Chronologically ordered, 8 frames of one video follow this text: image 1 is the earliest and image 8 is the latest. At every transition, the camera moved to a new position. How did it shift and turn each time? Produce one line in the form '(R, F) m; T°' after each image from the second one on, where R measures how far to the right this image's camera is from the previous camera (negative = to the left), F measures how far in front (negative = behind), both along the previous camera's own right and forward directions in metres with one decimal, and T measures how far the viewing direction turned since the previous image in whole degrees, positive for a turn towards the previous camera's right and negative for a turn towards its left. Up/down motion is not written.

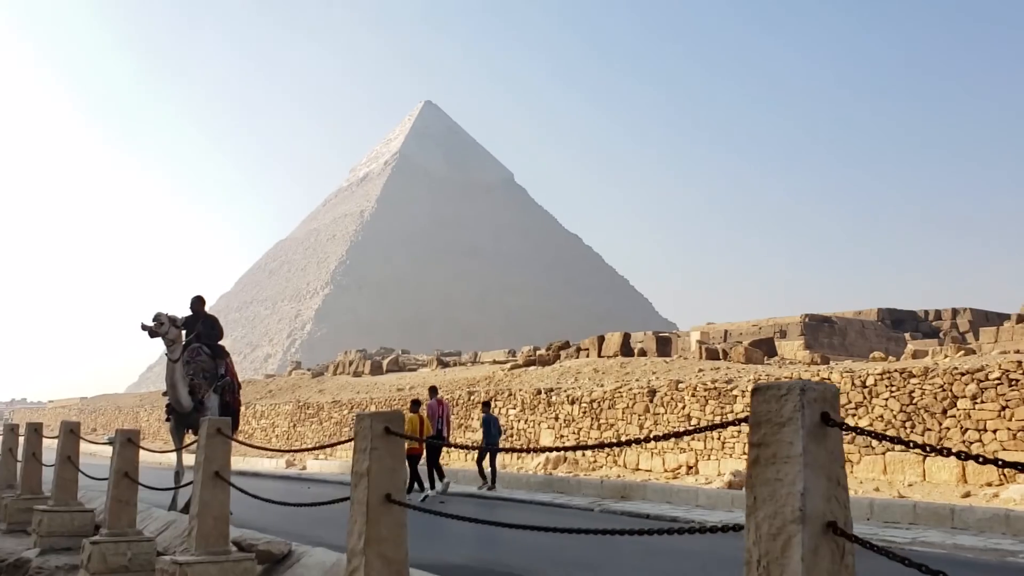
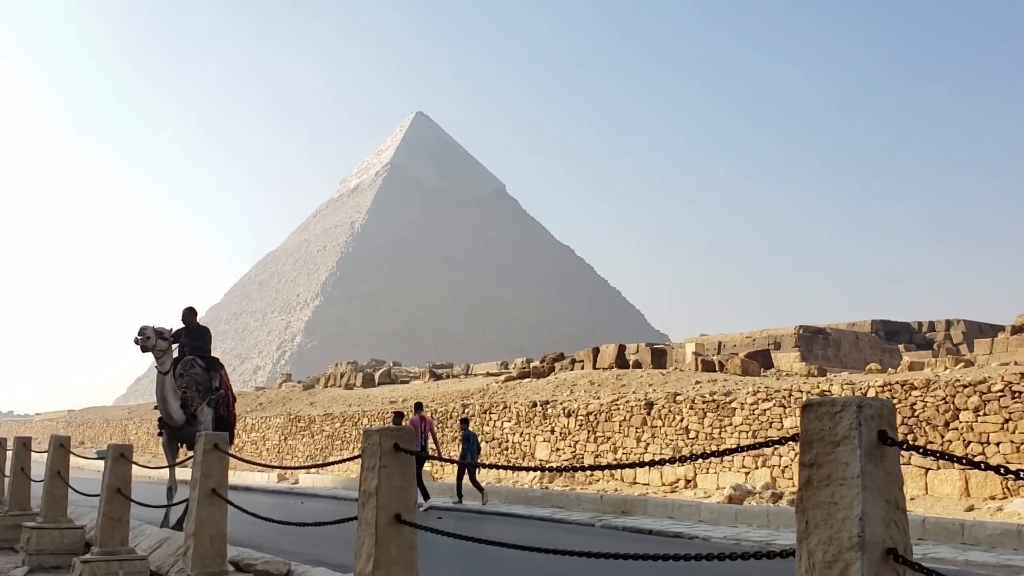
(-0.1, +0.1) m; 0°
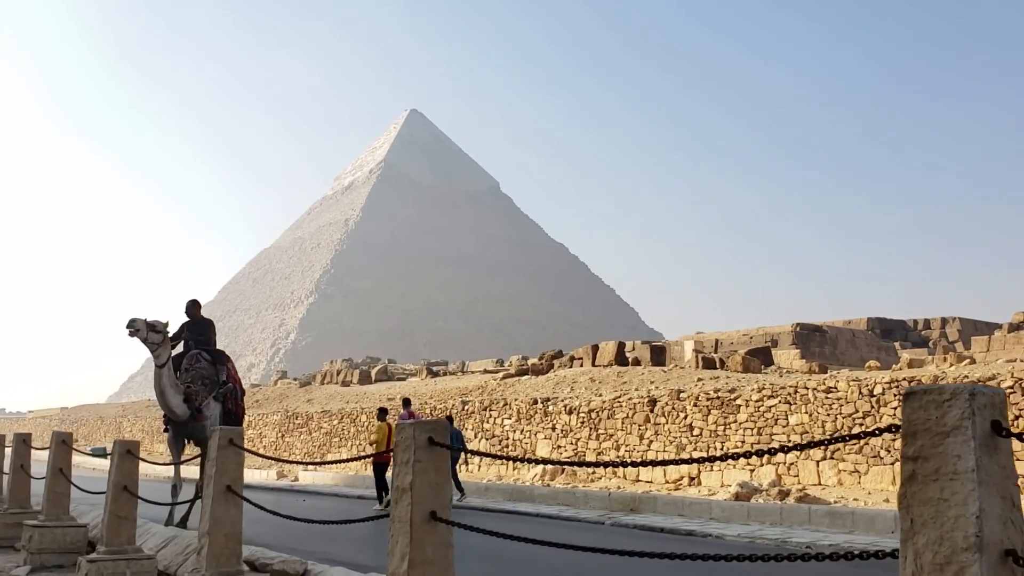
(-0.2, +0.2) m; 0°
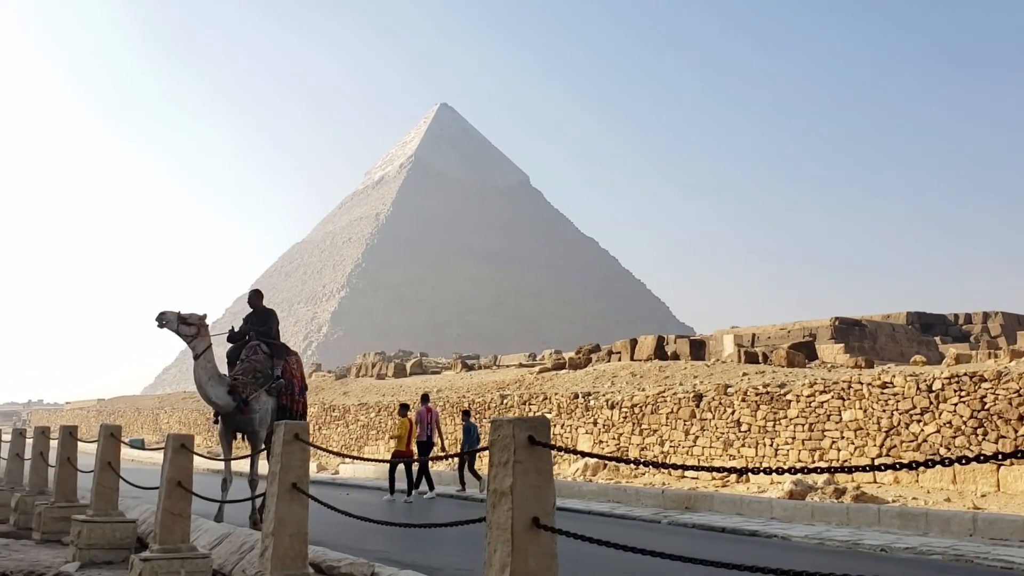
(-0.2, +0.3) m; -2°
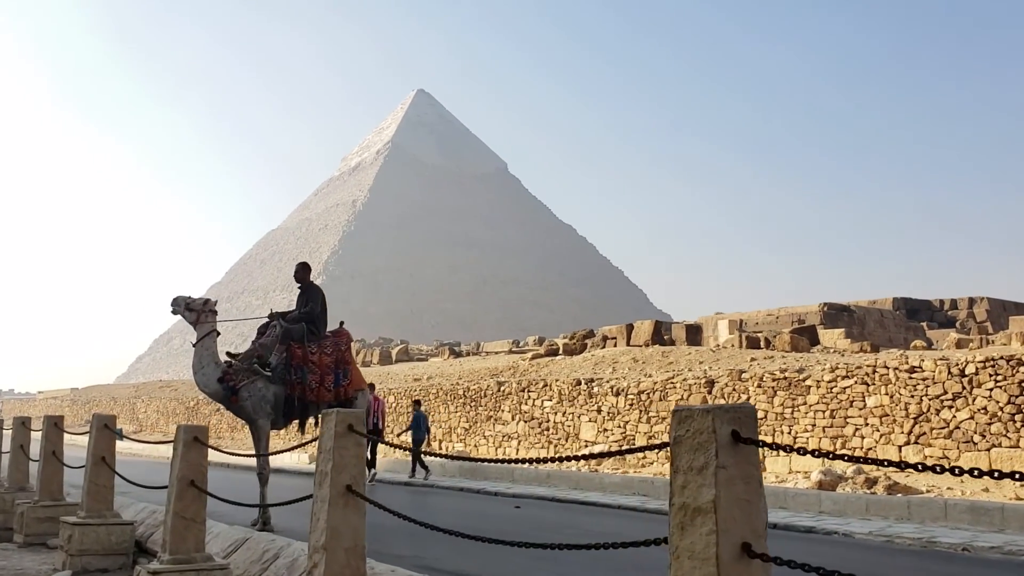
(-0.5, +0.8) m; +1°
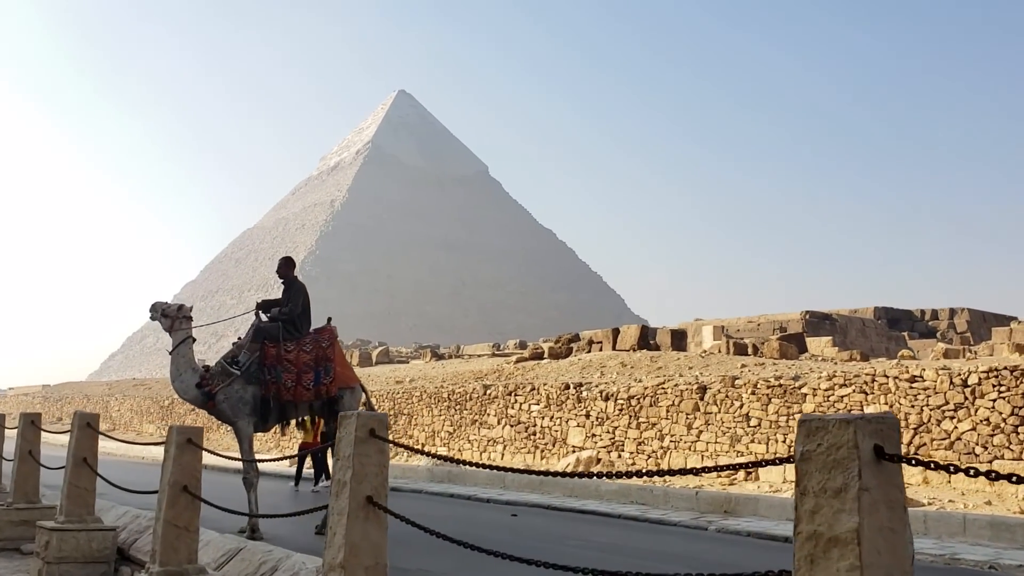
(-0.2, +0.4) m; +1°
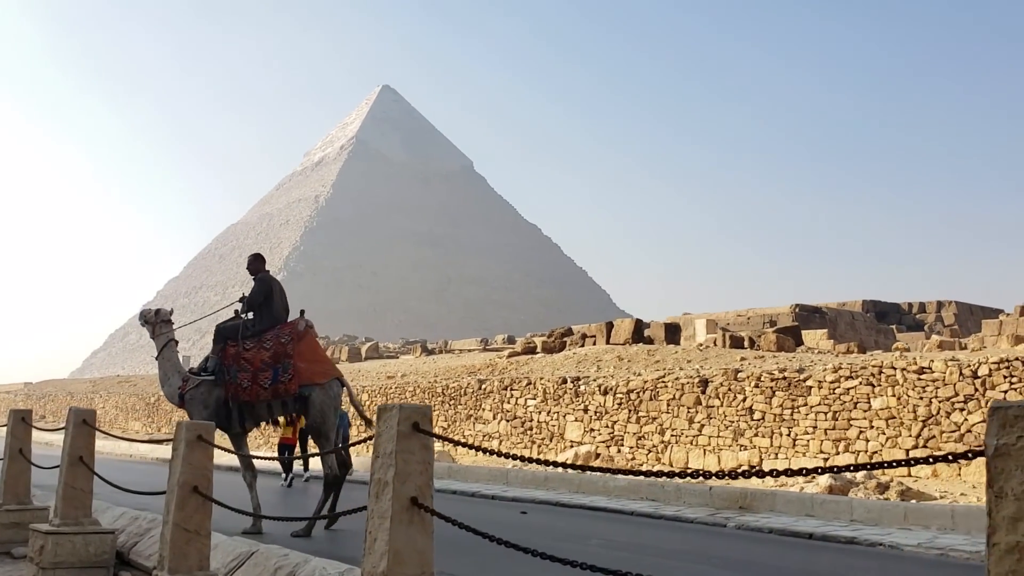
(-0.2, +0.3) m; +1°
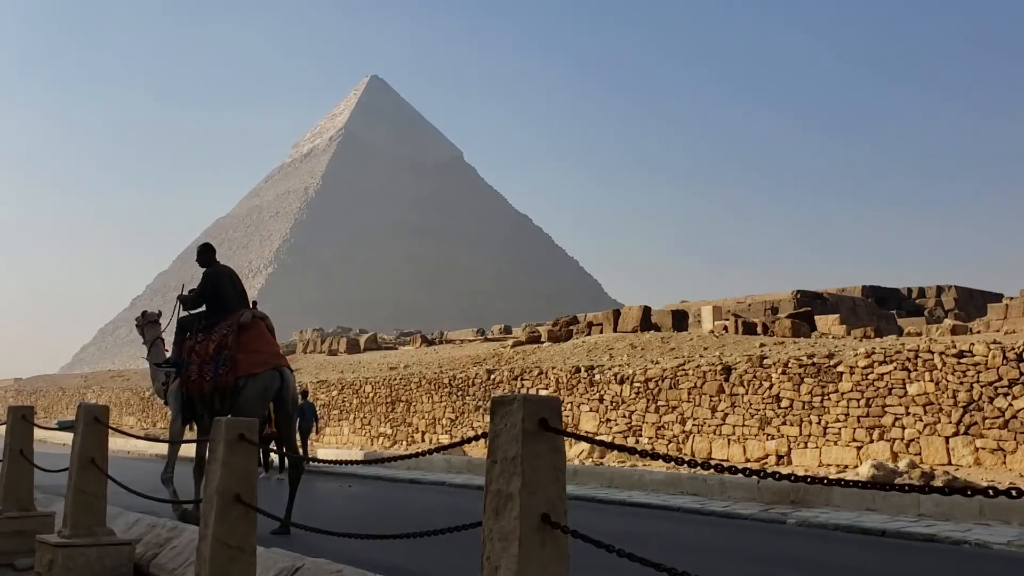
(-0.4, +0.6) m; +1°
